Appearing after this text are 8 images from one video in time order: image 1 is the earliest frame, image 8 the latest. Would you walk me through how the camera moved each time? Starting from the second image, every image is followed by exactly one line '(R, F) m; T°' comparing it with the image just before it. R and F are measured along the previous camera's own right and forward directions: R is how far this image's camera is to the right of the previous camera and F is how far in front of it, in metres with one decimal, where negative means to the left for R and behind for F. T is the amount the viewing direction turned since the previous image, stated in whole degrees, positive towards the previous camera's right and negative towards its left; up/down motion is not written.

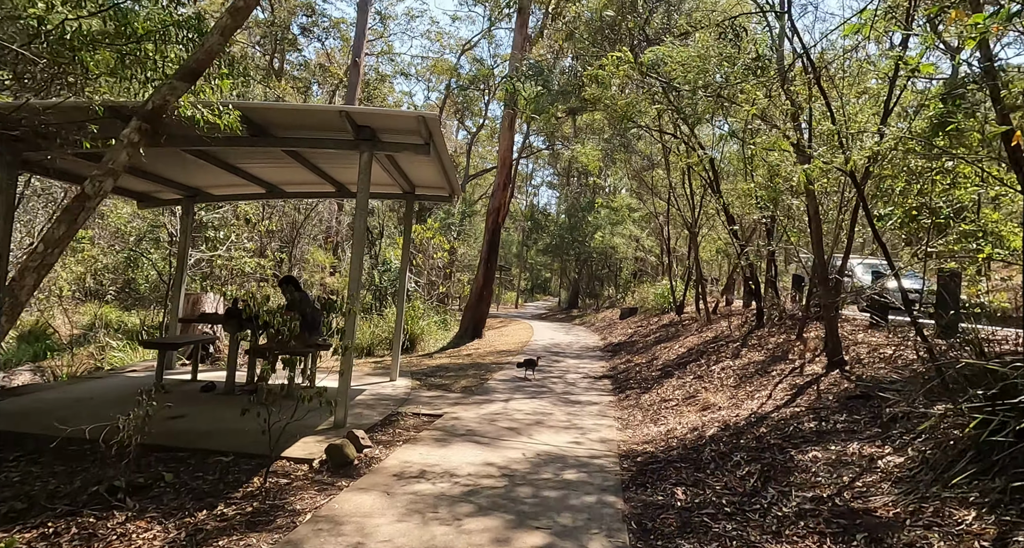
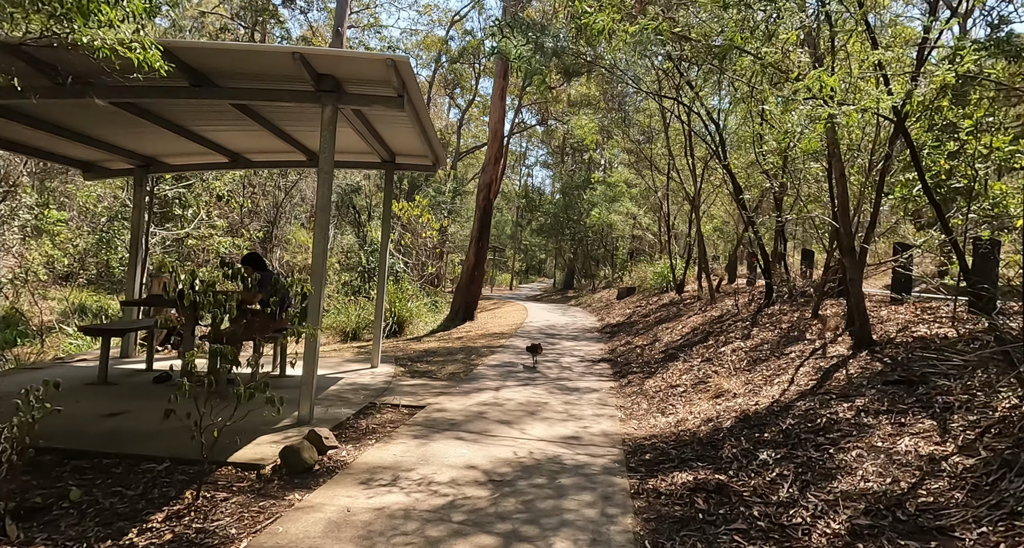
(+0.1, +0.8) m; 0°
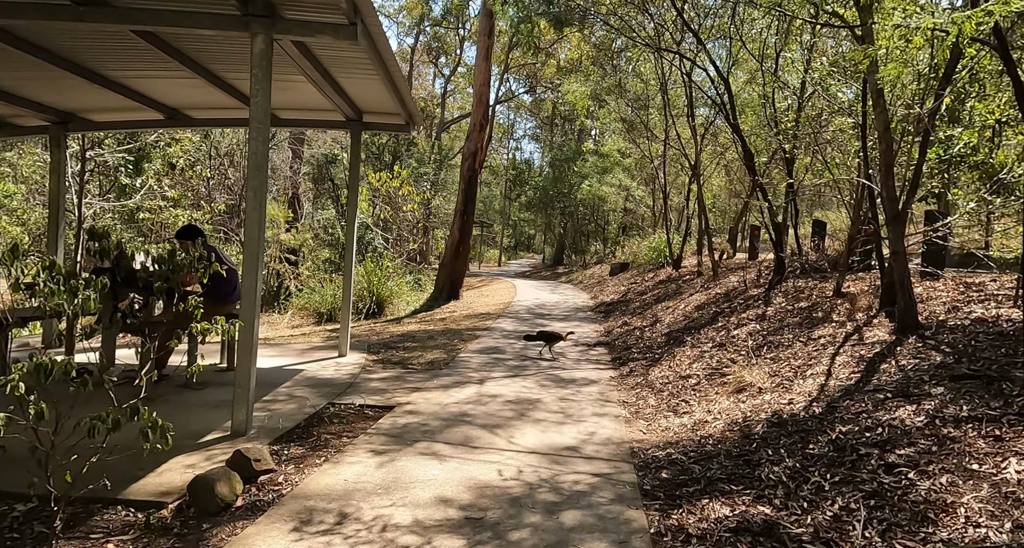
(0.0, +1.0) m; +1°
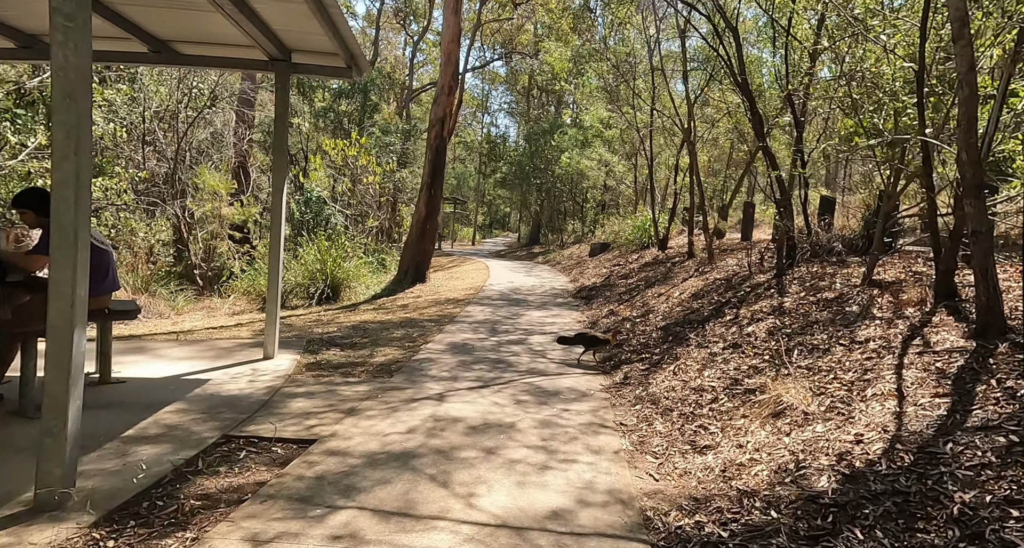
(+0.1, +1.4) m; +2°
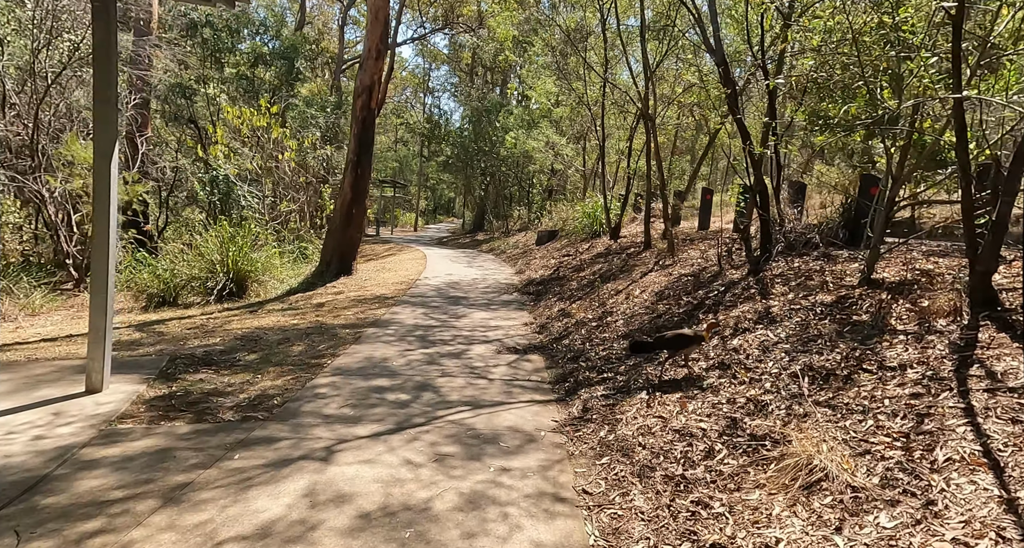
(+0.1, +1.4) m; +5°
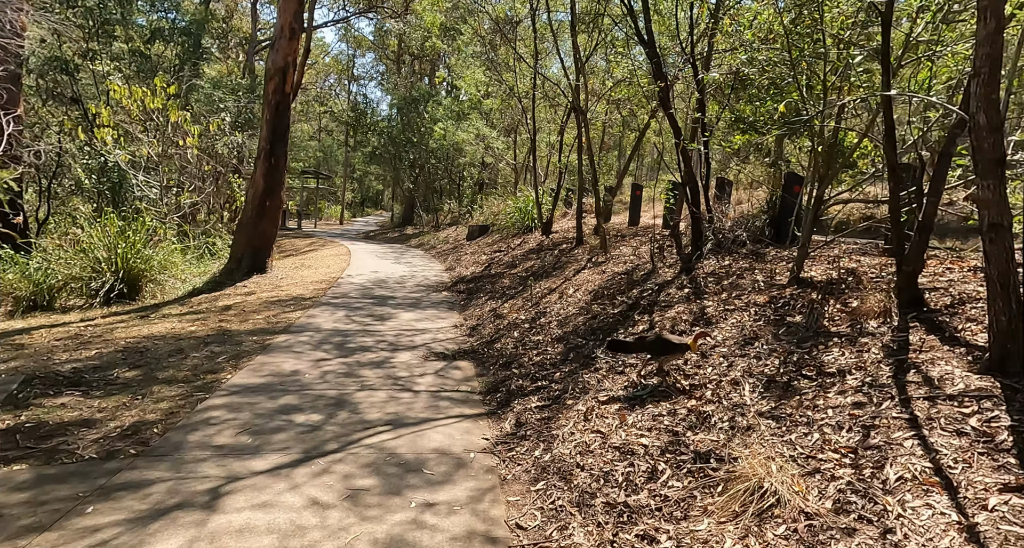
(0.0, +0.4) m; +6°
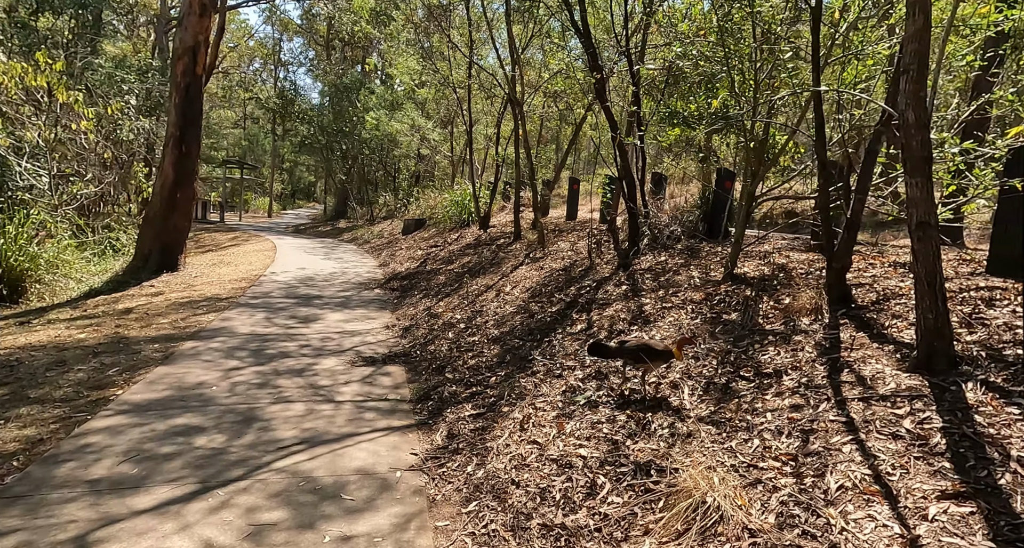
(0.0, +0.2) m; +5°
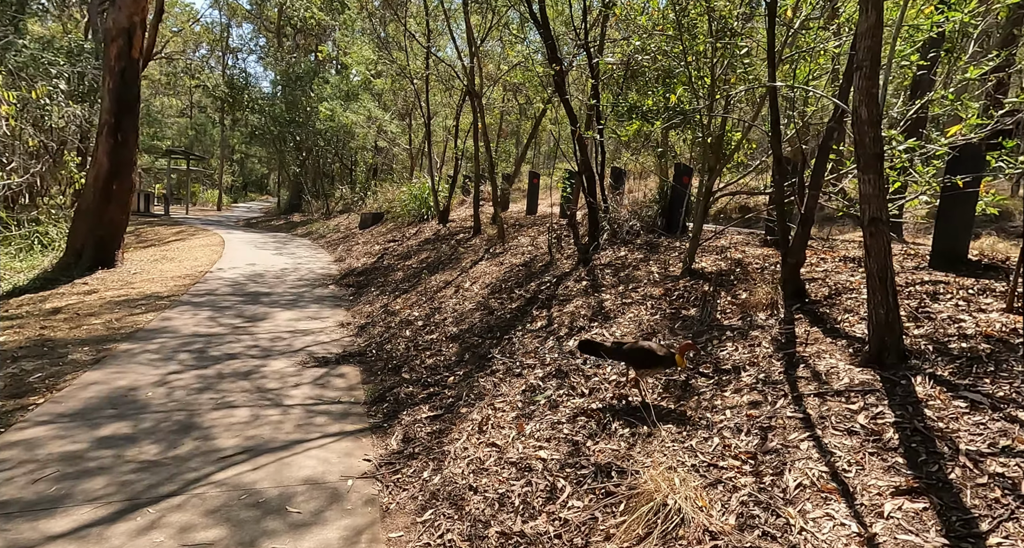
(0.0, +0.1) m; +3°
